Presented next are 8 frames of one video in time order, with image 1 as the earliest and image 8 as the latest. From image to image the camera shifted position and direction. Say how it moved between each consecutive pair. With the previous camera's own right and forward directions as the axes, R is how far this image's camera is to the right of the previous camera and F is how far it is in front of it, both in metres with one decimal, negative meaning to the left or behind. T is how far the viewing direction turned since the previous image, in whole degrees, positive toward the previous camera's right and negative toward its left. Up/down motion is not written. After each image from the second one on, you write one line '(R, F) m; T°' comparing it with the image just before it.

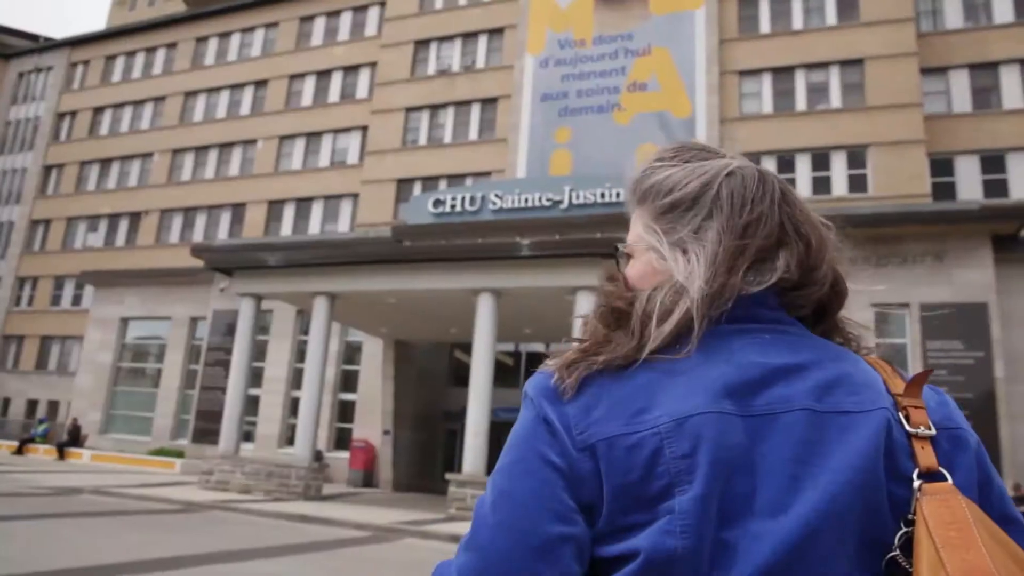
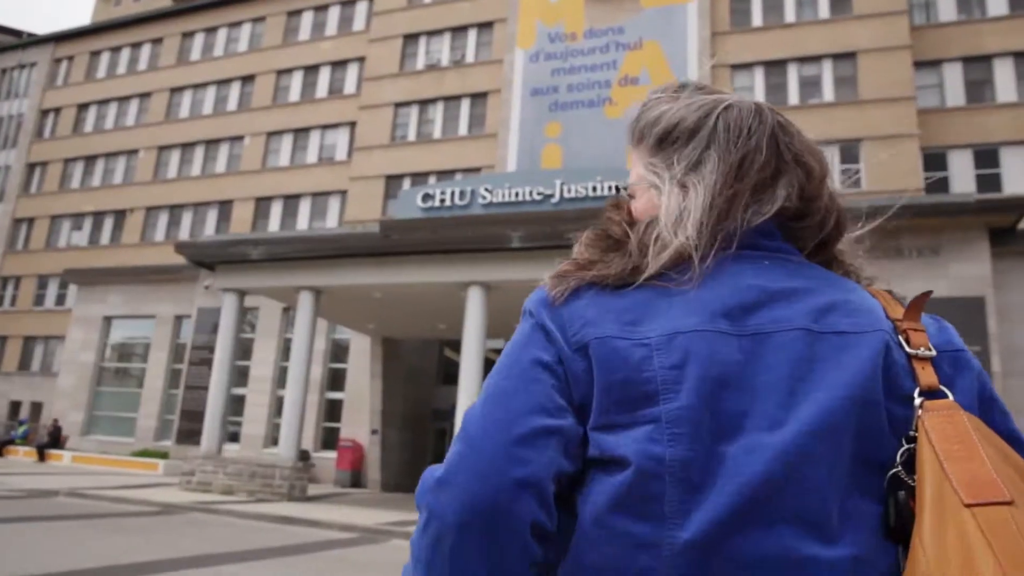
(0.0, +0.4) m; +1°
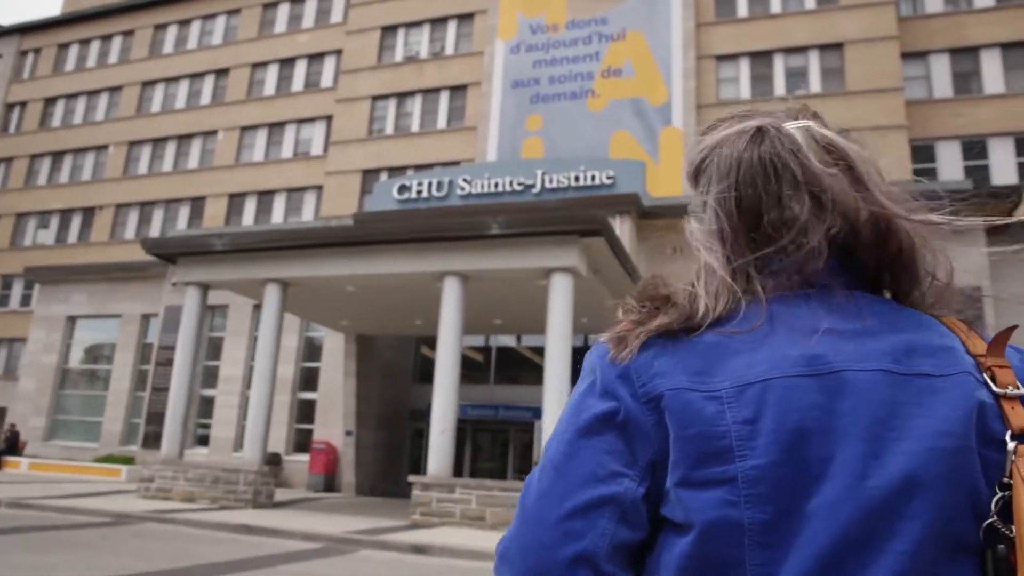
(+0.1, +0.8) m; +1°
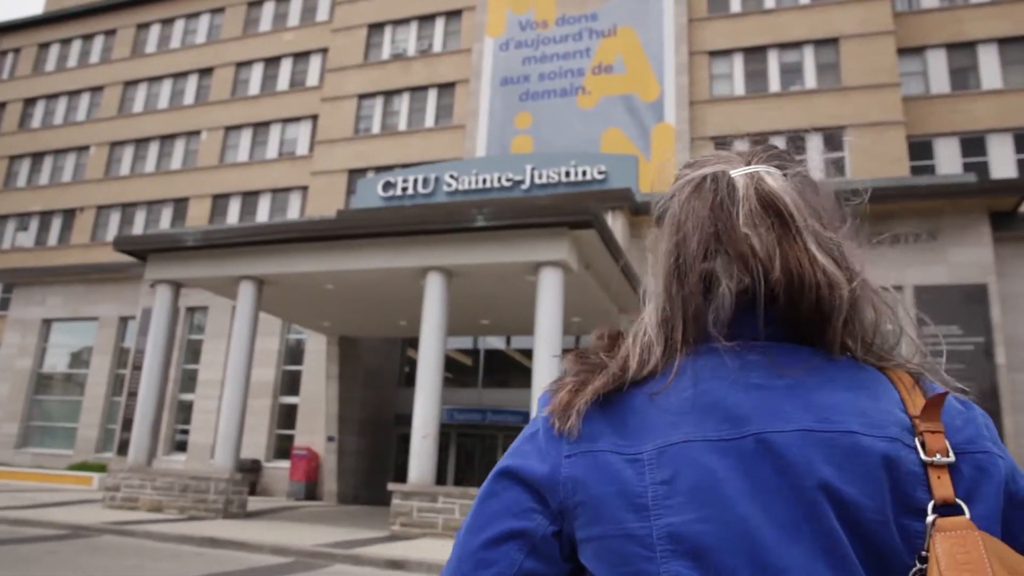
(+0.1, +0.7) m; +1°
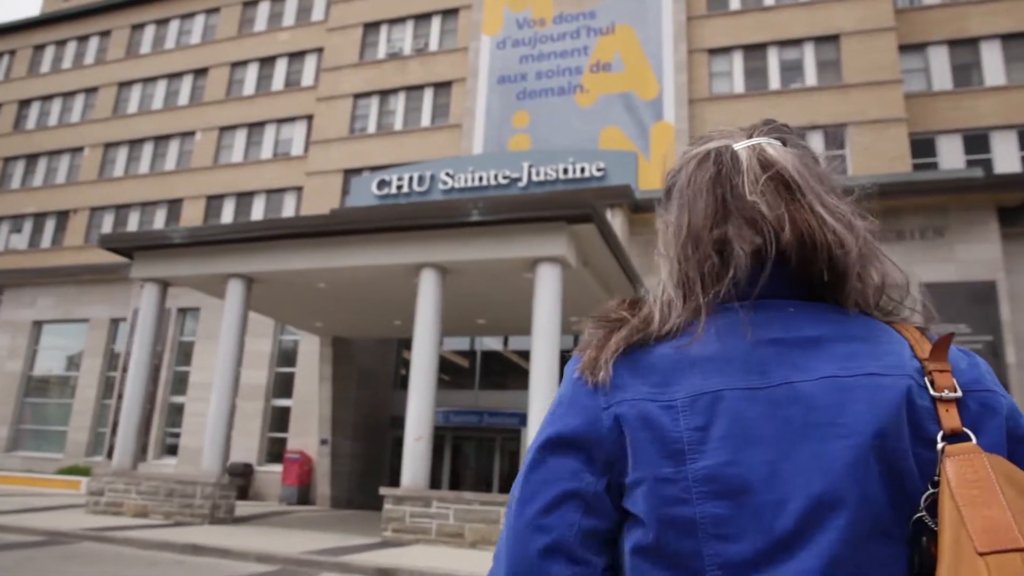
(0.0, +0.4) m; 0°
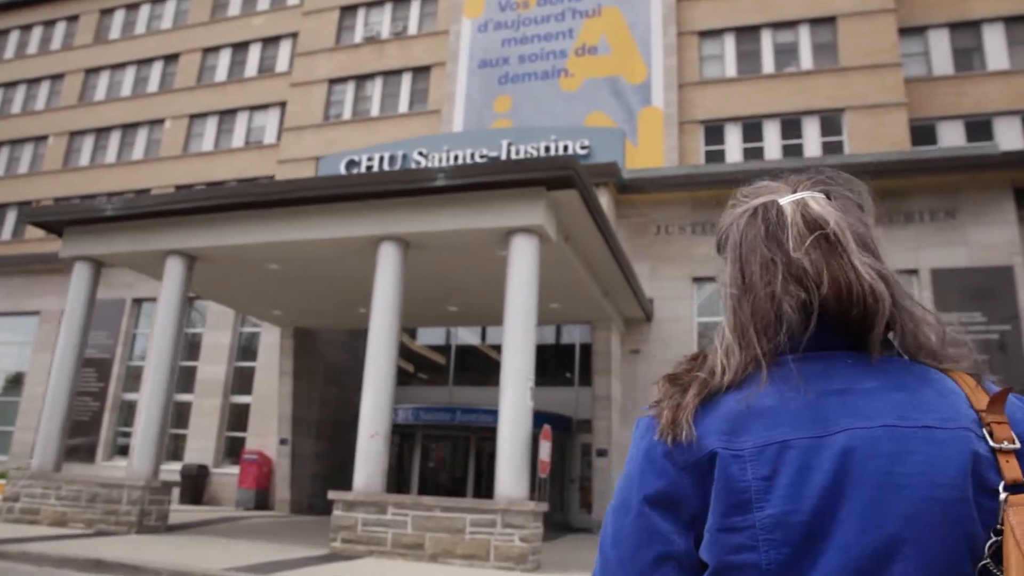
(+0.2, +1.3) m; +1°
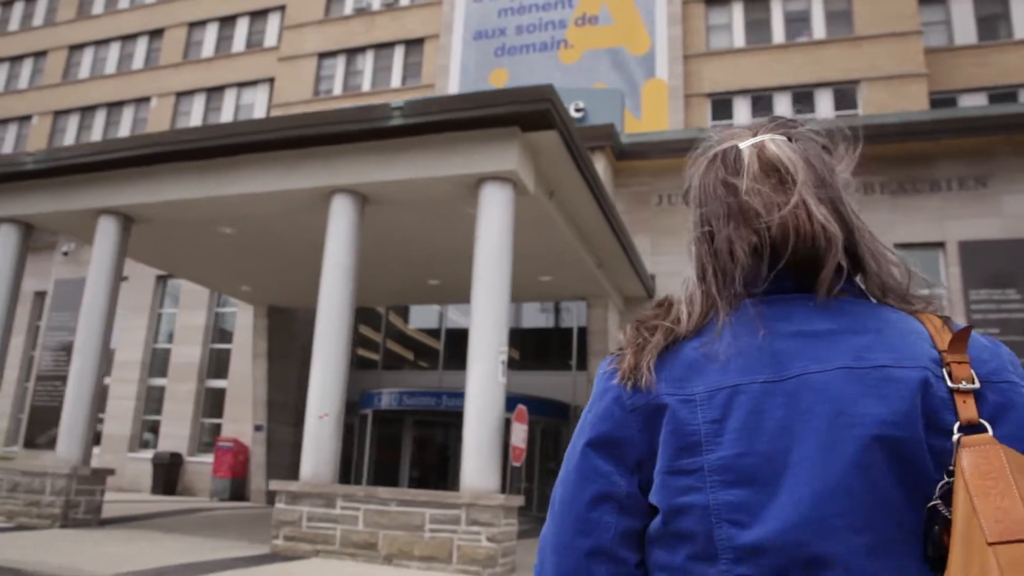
(+0.4, +1.3) m; 0°
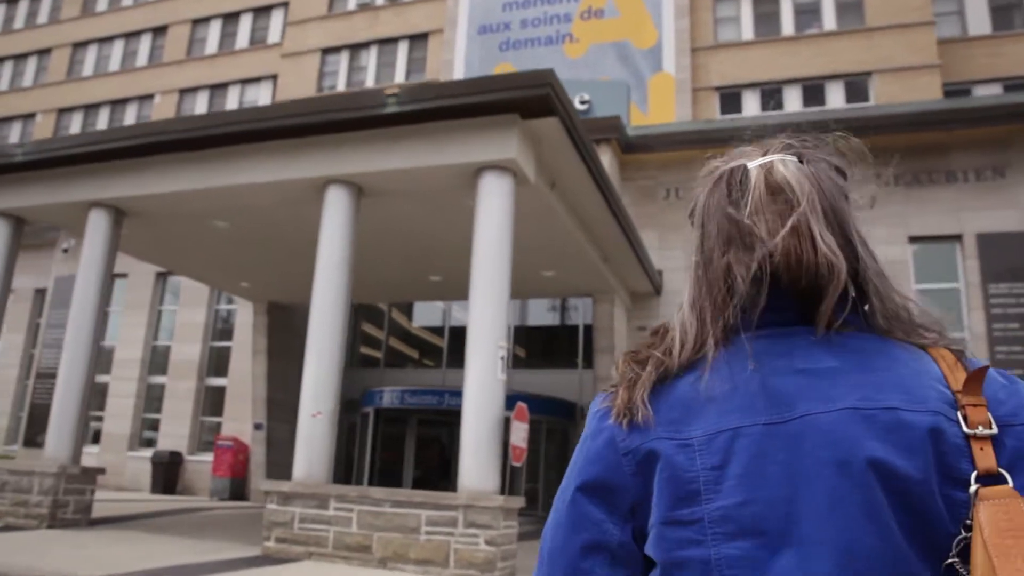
(+0.1, +0.3) m; -1°
